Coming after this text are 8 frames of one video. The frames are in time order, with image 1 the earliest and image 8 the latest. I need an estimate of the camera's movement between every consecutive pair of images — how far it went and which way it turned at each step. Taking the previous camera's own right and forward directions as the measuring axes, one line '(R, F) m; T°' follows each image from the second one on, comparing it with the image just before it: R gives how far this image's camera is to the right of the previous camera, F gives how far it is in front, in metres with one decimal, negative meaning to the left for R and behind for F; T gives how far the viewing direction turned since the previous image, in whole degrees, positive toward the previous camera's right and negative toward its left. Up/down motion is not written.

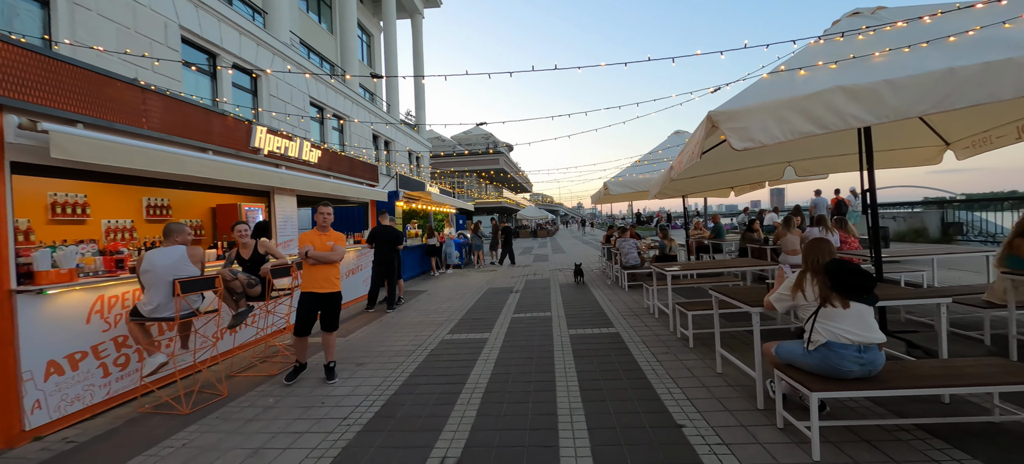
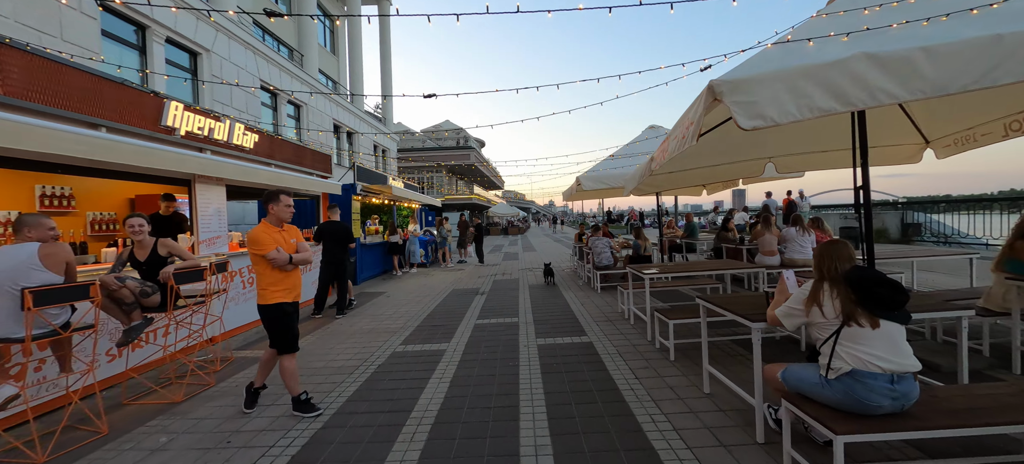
(+0.1, +0.6) m; +5°
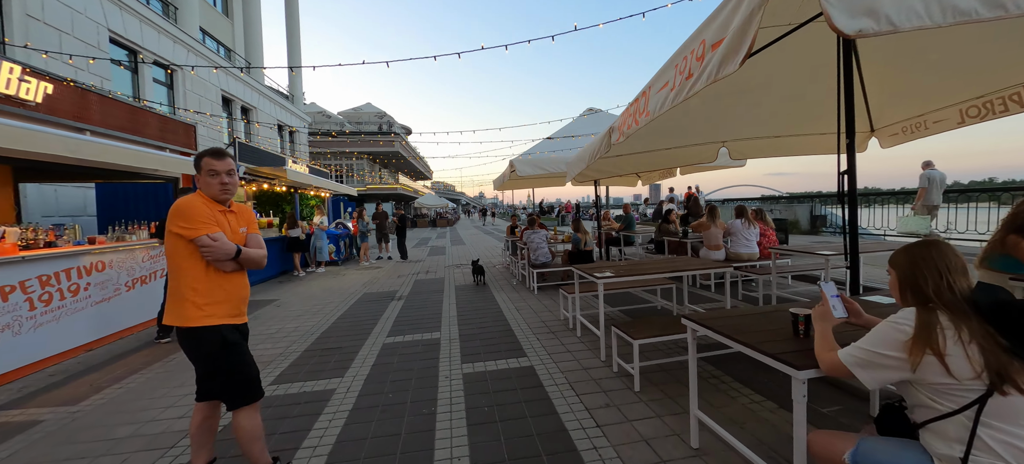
(+0.1, +1.1) m; +11°
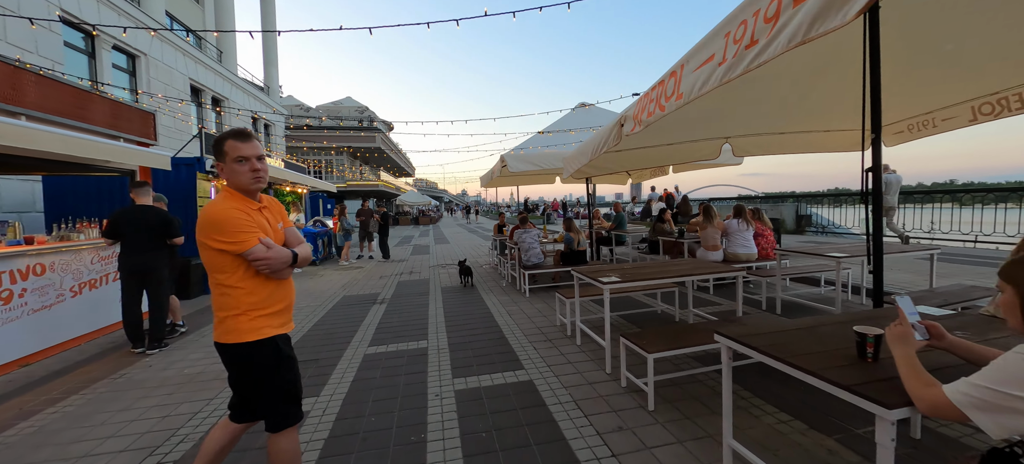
(-0.1, +0.4) m; +3°
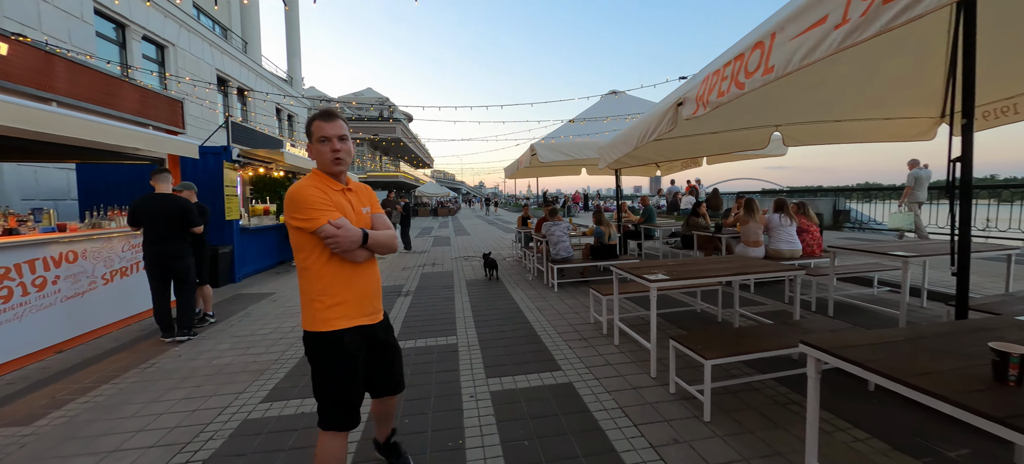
(-0.2, +0.2) m; -2°
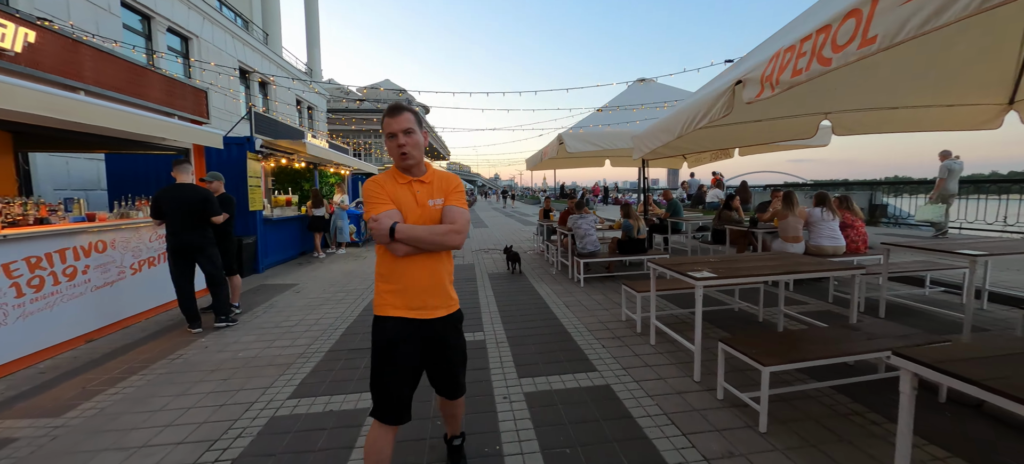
(-0.2, +0.2) m; -2°
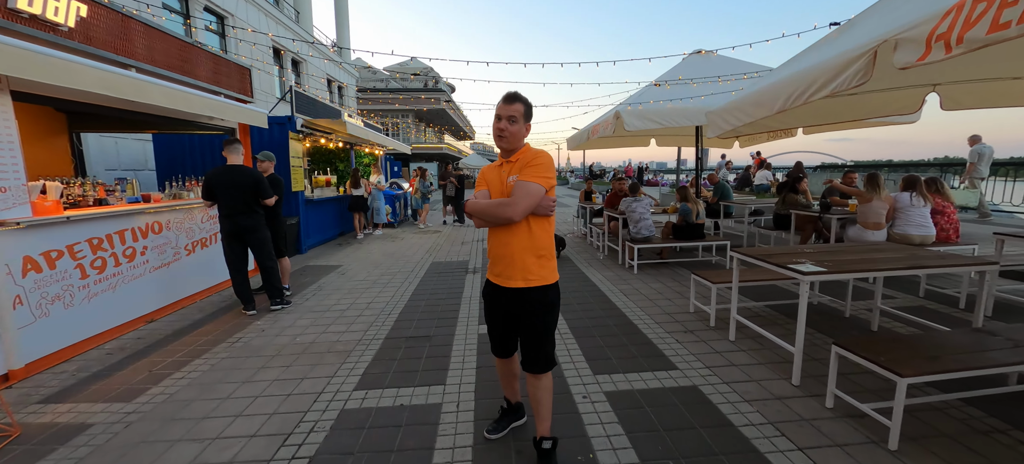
(-0.5, +0.2) m; -3°
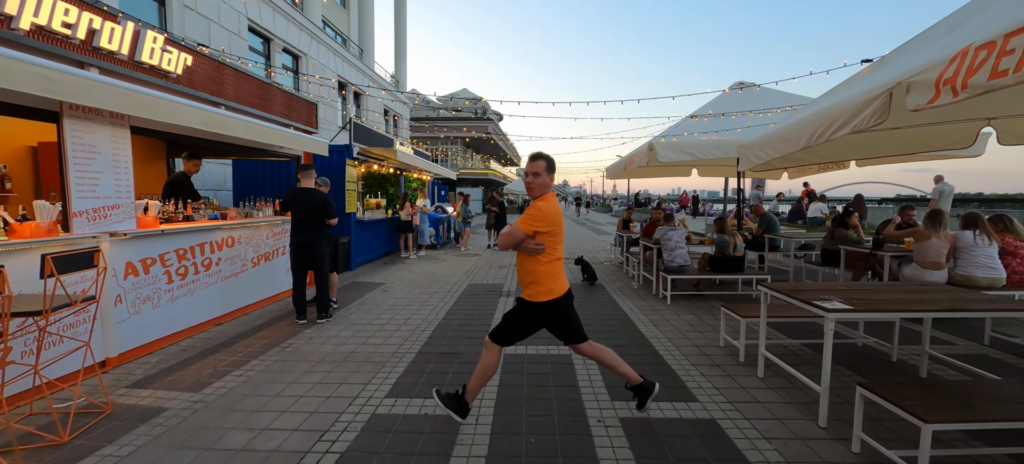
(+0.1, -0.2) m; -6°
